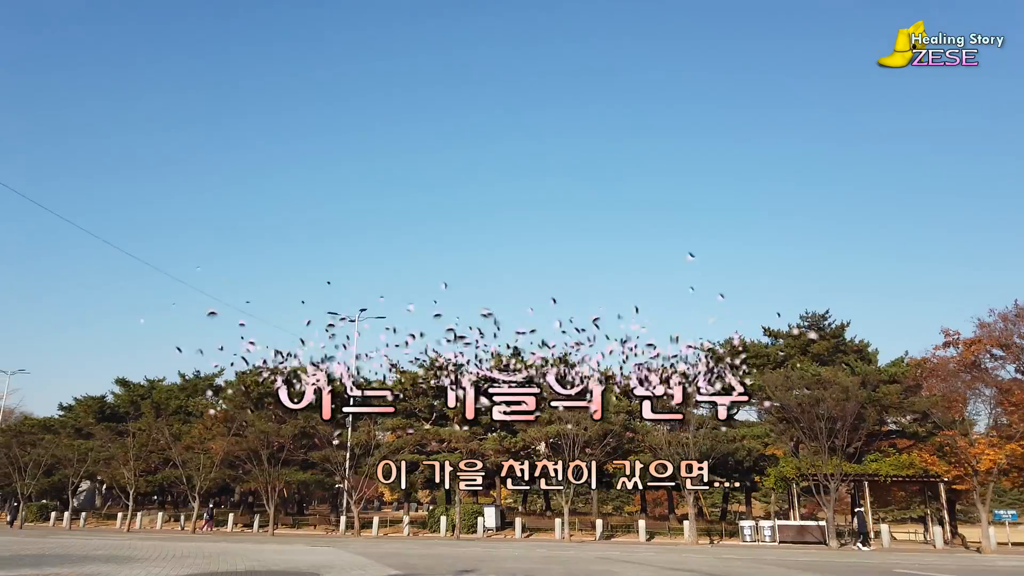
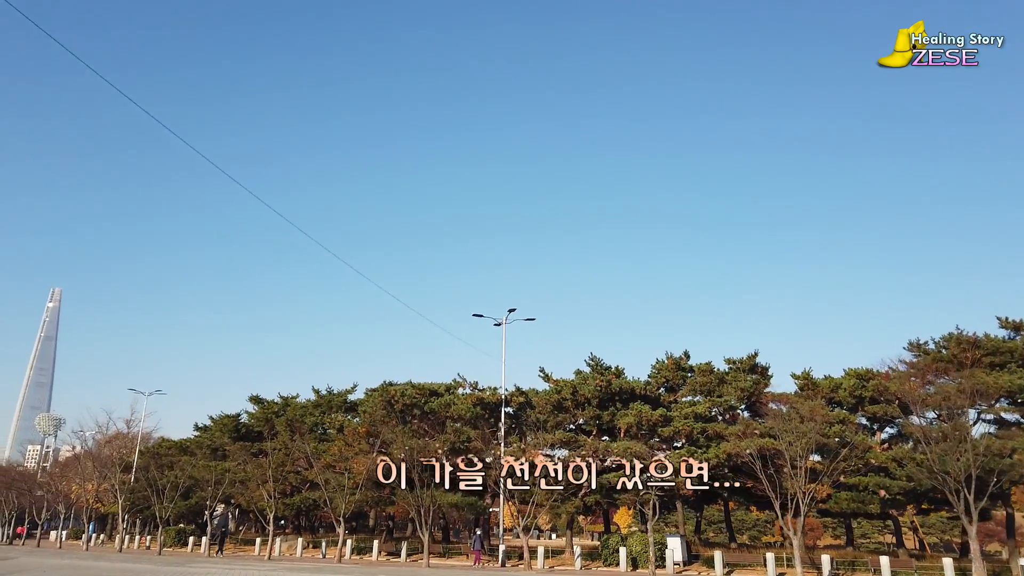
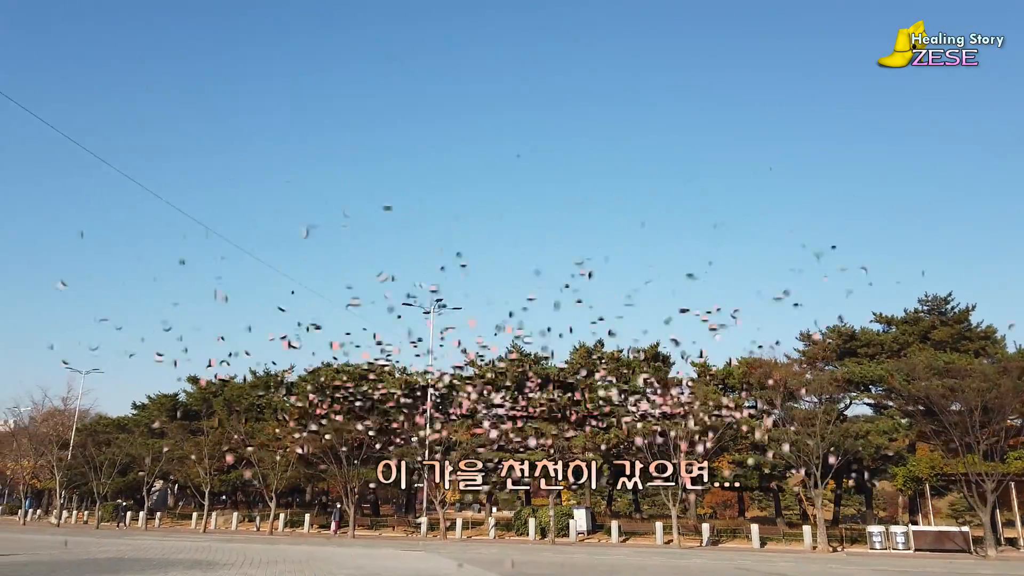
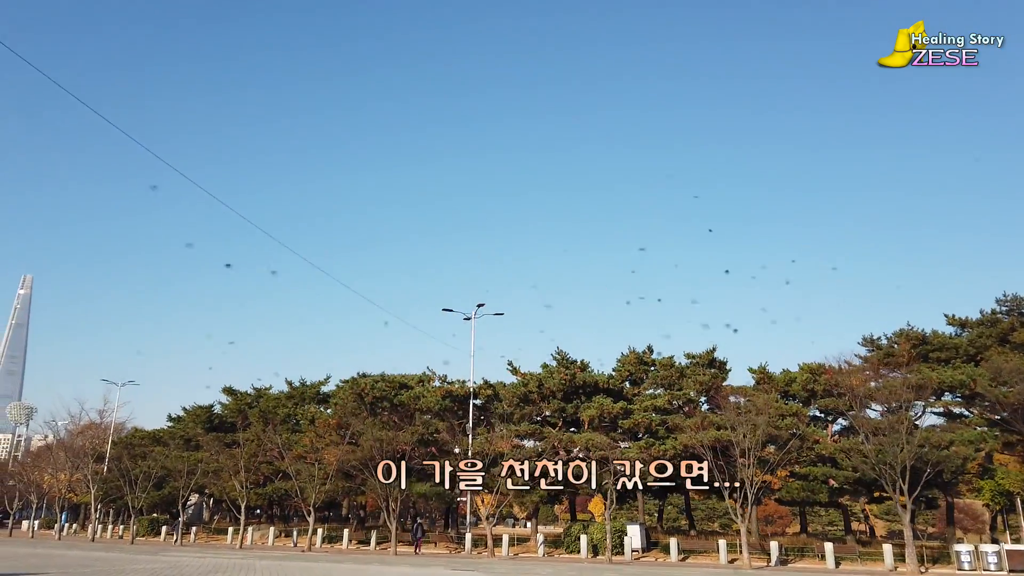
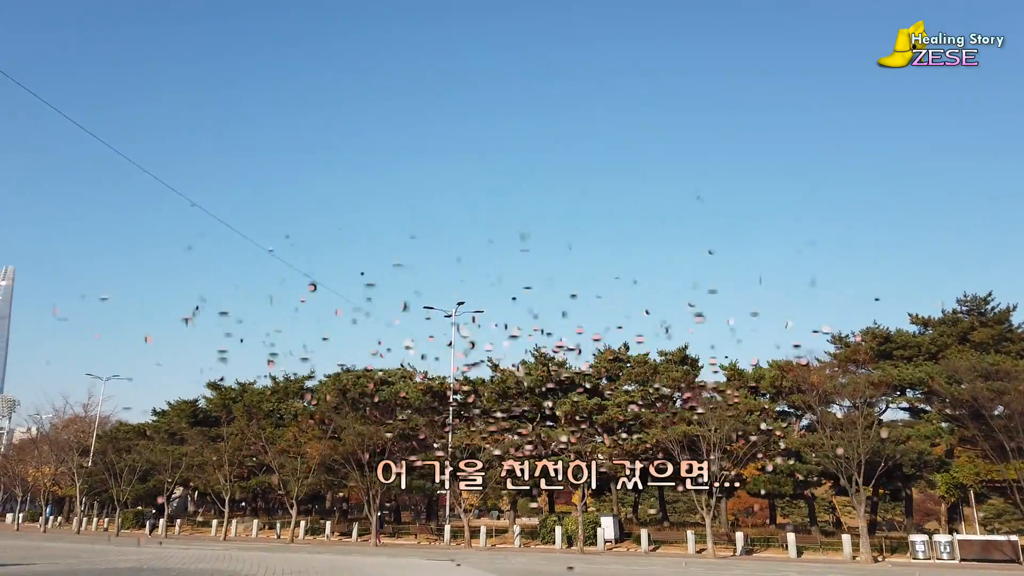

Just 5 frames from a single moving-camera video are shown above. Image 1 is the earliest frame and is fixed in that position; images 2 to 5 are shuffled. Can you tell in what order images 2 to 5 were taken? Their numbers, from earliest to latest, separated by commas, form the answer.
3, 5, 4, 2
